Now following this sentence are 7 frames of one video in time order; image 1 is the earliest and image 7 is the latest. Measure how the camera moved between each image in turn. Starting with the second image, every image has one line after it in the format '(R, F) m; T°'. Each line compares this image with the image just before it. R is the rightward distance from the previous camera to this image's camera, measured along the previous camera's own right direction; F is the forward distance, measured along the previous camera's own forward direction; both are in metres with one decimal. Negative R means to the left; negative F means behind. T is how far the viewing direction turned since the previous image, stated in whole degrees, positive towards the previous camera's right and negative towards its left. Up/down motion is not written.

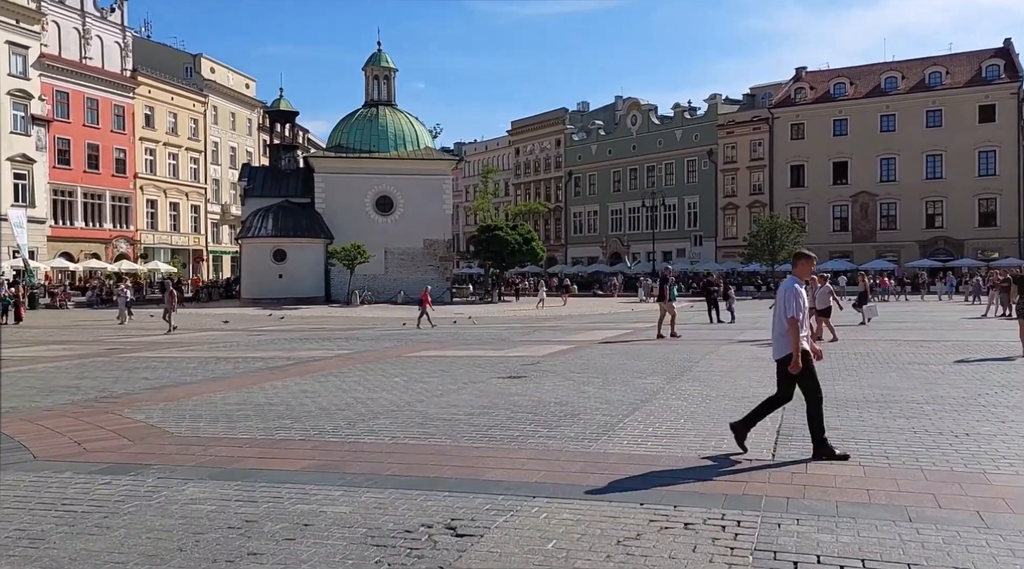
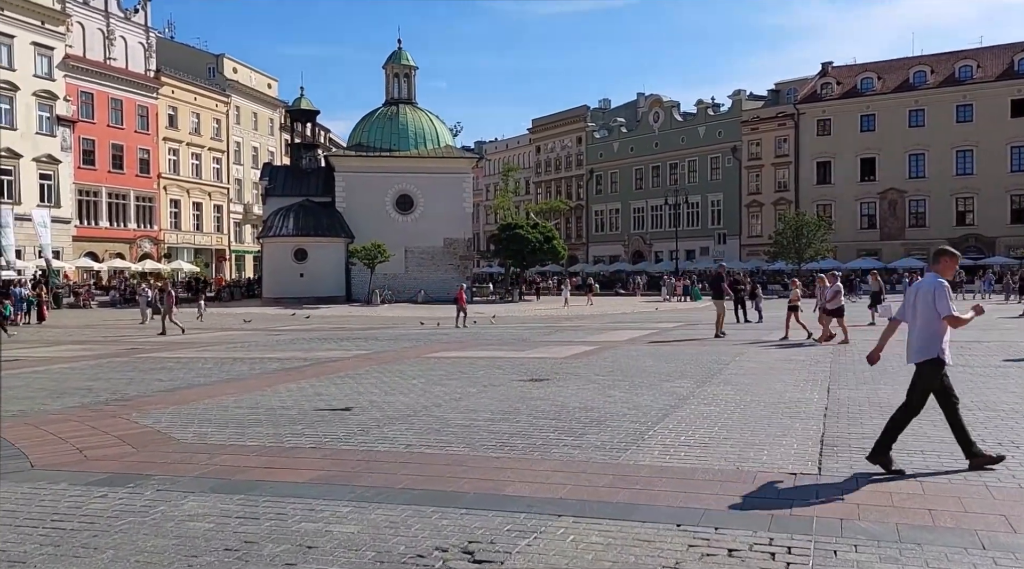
(0.0, +0.5) m; -1°
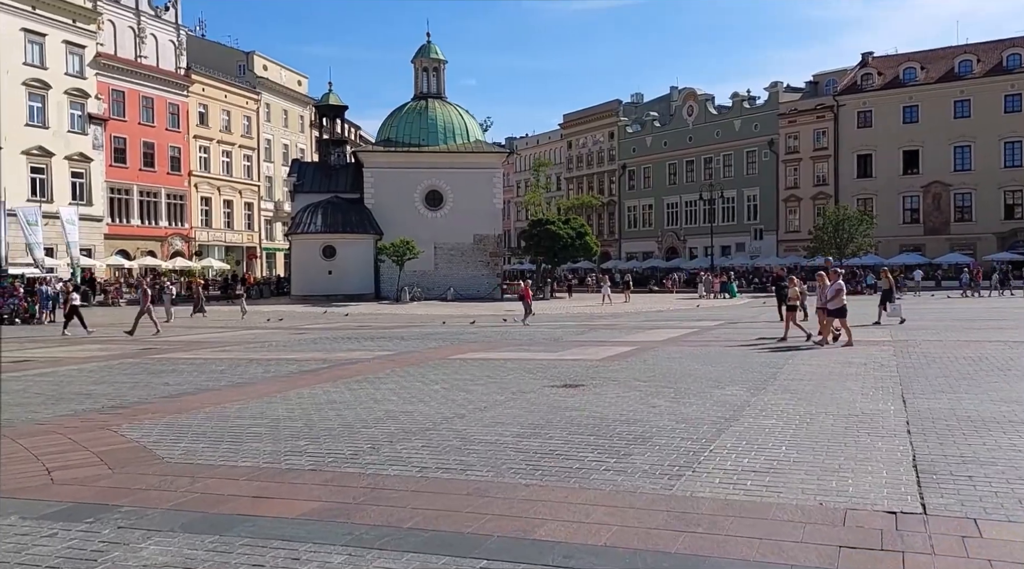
(0.0, +1.1) m; -2°
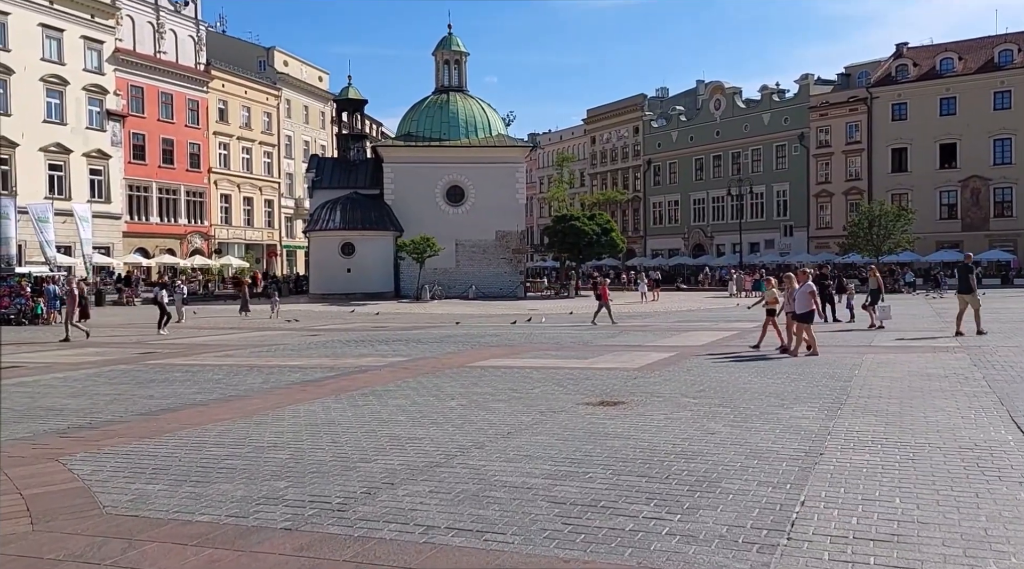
(-0.1, +1.6) m; -1°
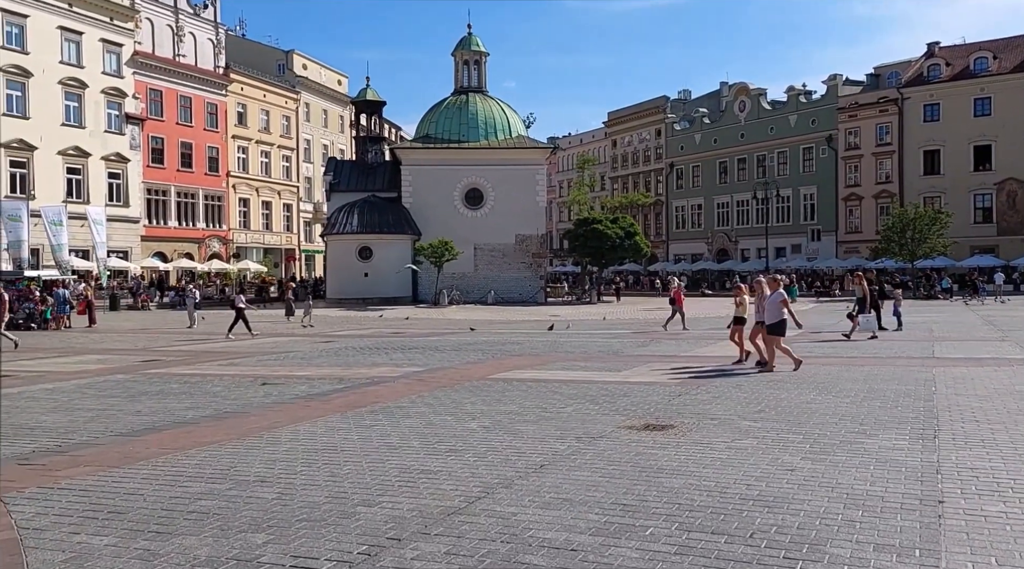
(-0.1, +1.3) m; -1°
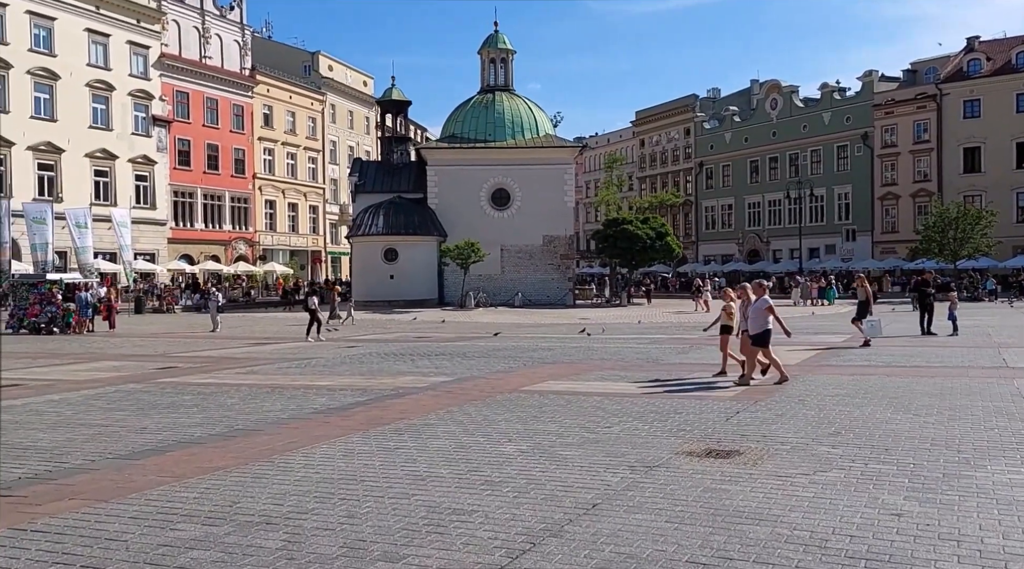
(-0.1, +1.0) m; -2°
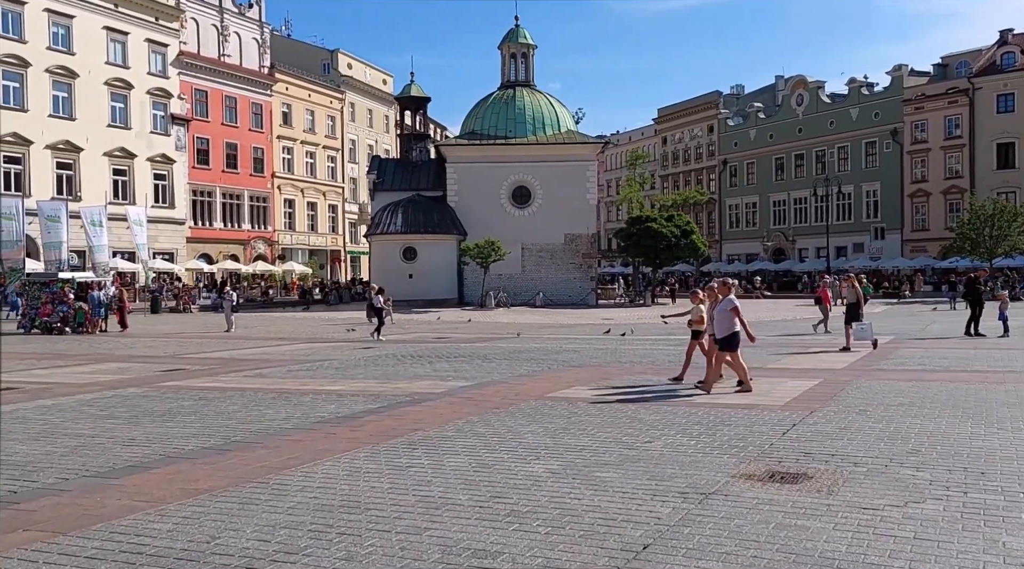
(-0.1, +1.0) m; -1°
